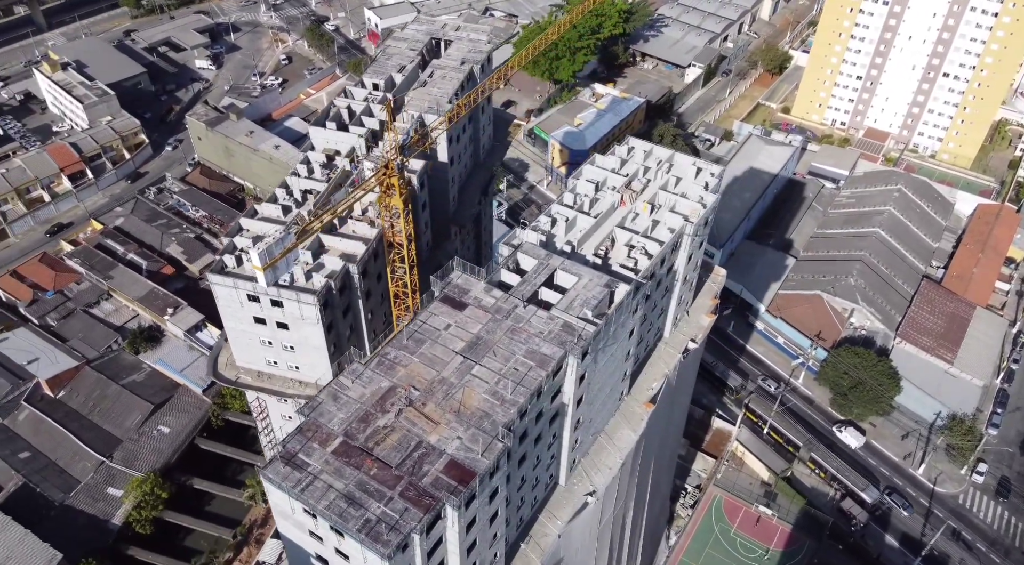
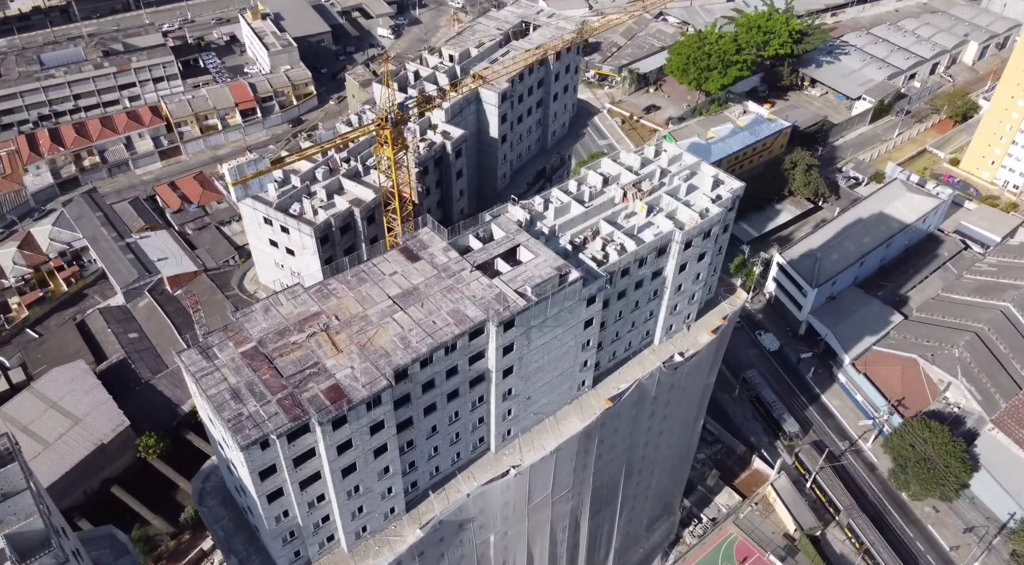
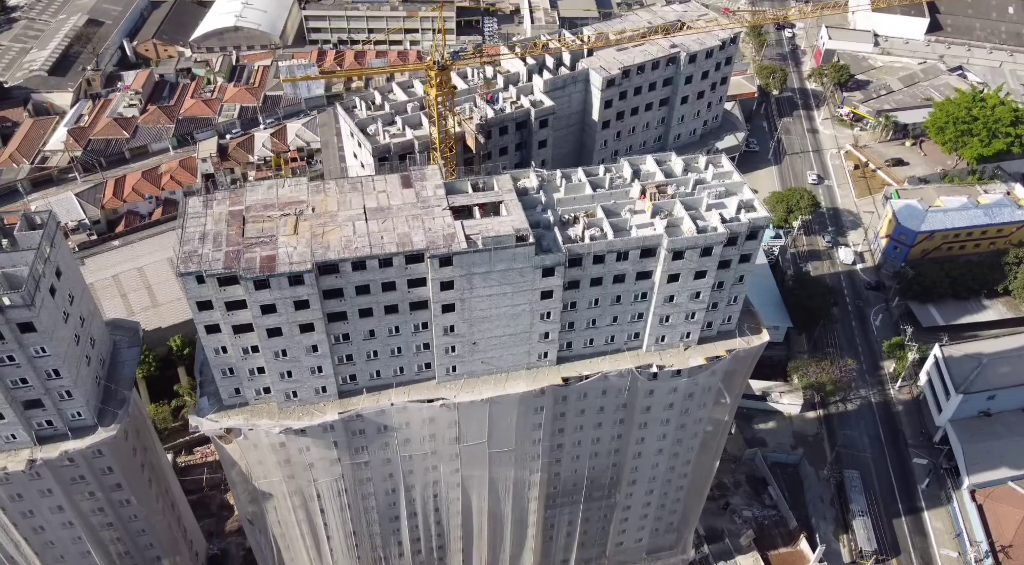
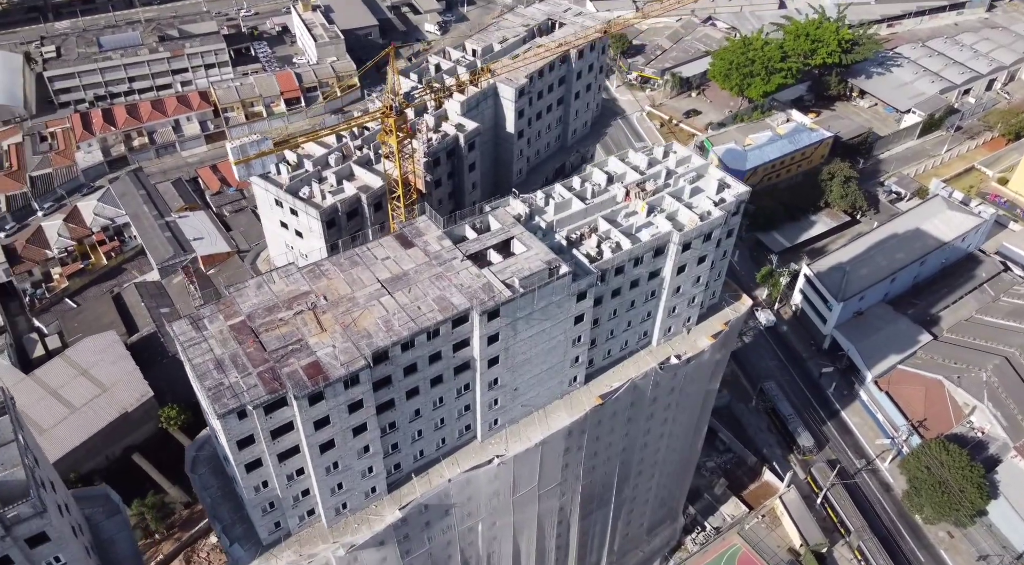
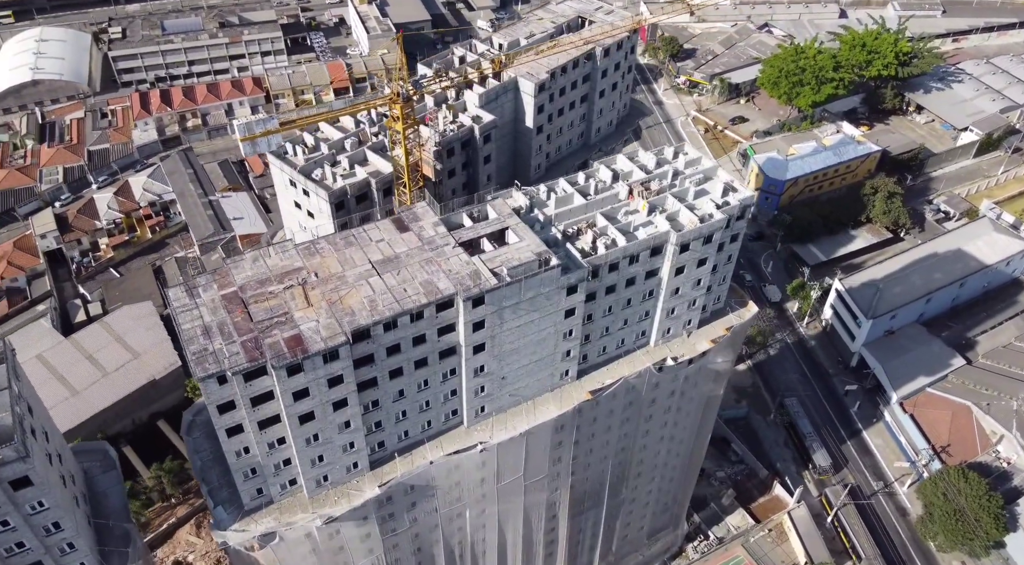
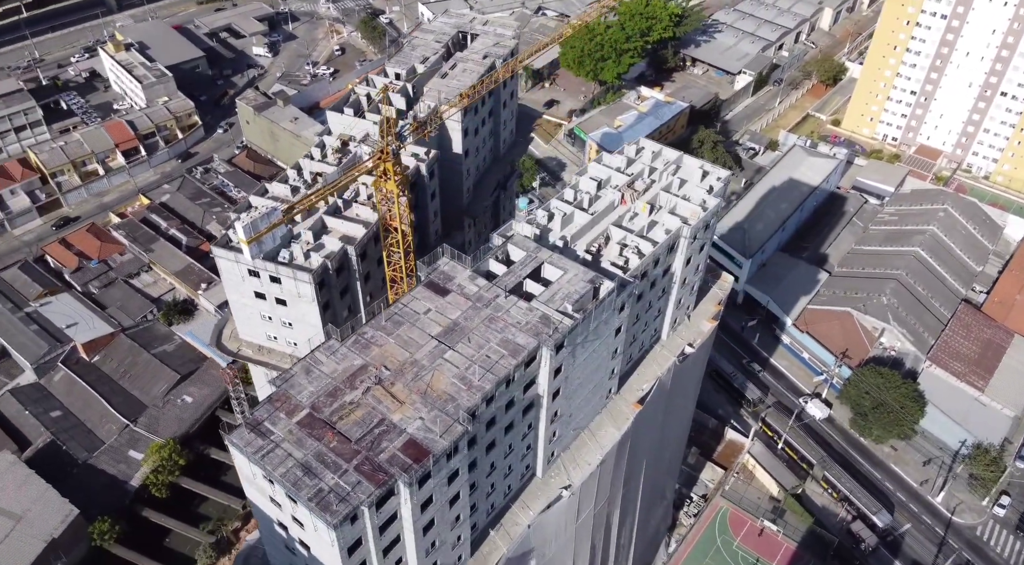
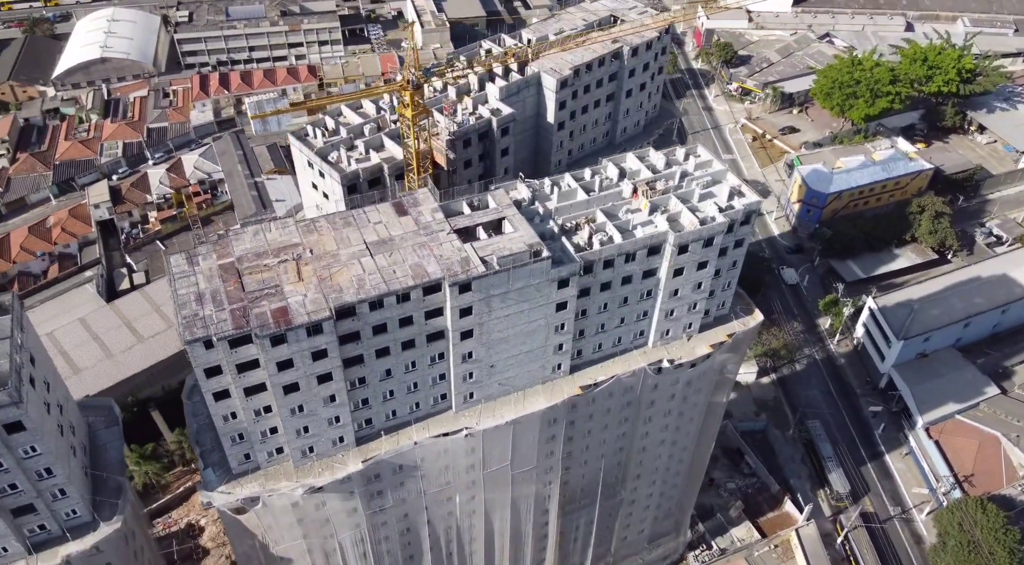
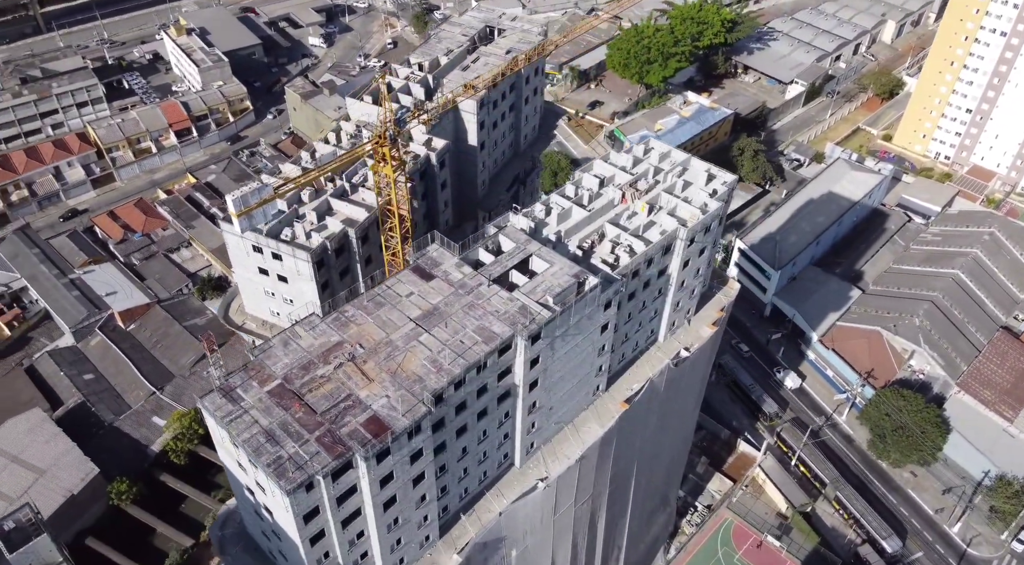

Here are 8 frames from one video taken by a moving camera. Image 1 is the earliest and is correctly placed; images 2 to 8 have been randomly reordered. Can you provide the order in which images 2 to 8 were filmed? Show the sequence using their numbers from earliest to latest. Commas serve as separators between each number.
6, 8, 2, 4, 5, 7, 3
